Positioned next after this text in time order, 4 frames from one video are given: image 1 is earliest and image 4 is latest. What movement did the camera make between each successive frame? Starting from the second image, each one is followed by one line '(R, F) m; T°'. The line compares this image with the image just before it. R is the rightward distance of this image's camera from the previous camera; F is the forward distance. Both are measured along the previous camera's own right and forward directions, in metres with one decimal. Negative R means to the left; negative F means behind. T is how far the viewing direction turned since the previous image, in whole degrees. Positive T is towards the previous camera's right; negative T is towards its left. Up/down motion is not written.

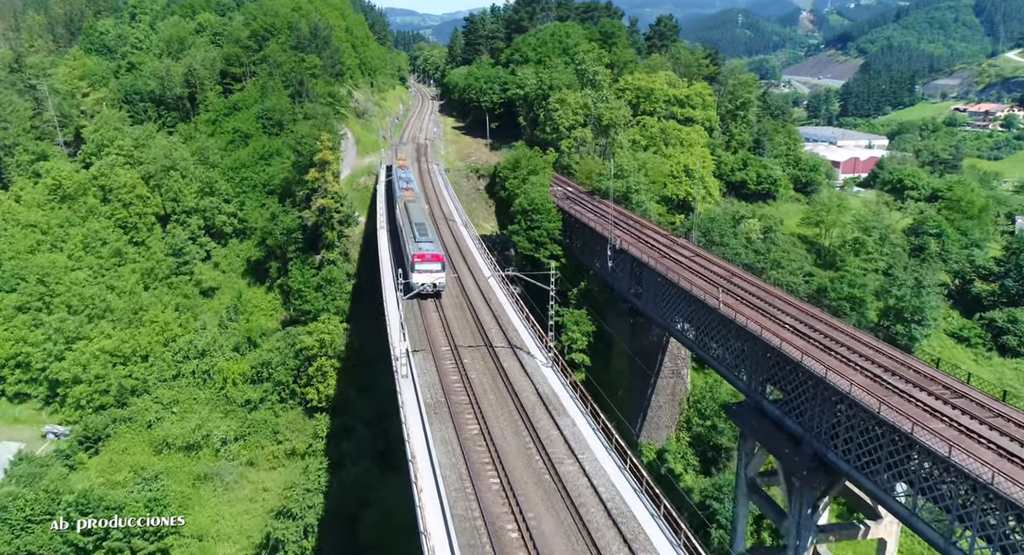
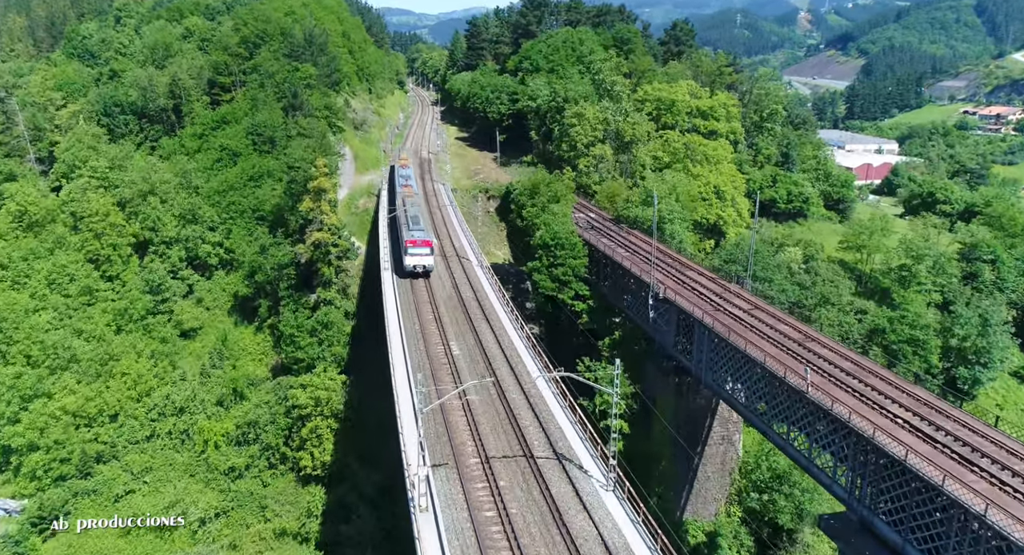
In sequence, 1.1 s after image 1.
(-1.6, +6.8) m; 0°
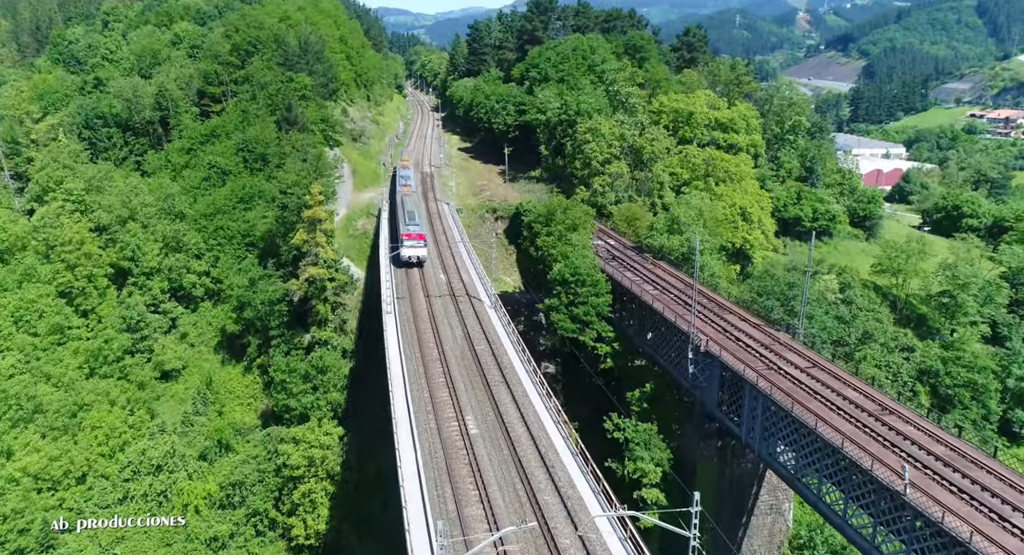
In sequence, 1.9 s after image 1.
(-1.1, +5.1) m; 0°
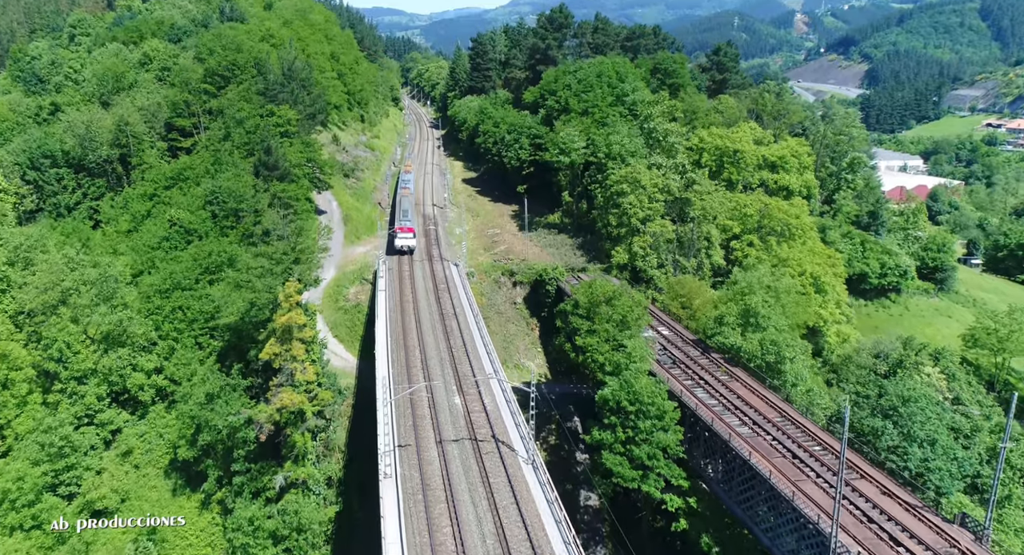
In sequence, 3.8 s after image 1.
(-2.0, +11.6) m; 0°
